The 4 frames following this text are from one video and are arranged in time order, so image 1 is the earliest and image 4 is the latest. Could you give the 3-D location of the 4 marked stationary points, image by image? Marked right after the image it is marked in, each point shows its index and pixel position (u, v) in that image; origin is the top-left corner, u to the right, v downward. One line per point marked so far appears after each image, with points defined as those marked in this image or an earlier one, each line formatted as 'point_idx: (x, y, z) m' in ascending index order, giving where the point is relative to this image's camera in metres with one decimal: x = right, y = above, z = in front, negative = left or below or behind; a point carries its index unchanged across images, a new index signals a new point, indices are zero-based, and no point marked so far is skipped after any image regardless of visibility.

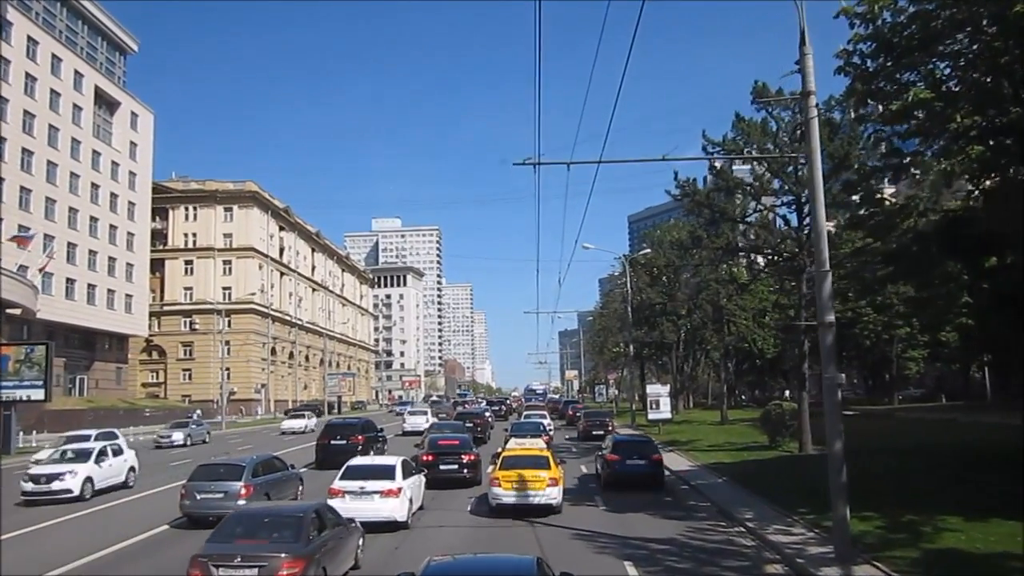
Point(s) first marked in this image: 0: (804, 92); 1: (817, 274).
0: (+4.1, +2.7, +13.3) m
1: (+4.1, +0.2, +12.8) m
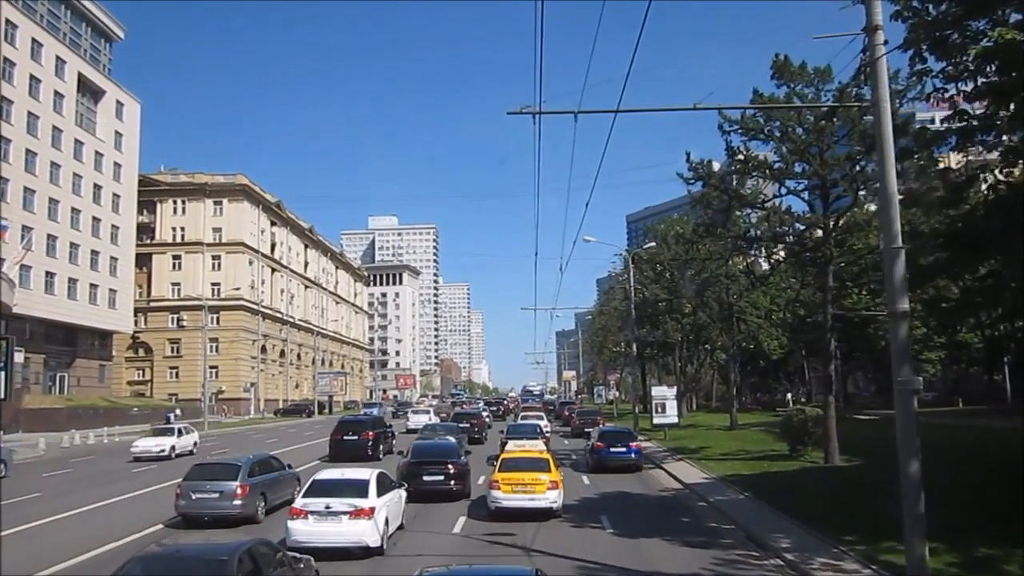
0: (+4.0, +2.9, +10.8) m
1: (+4.0, +0.4, +10.3) m
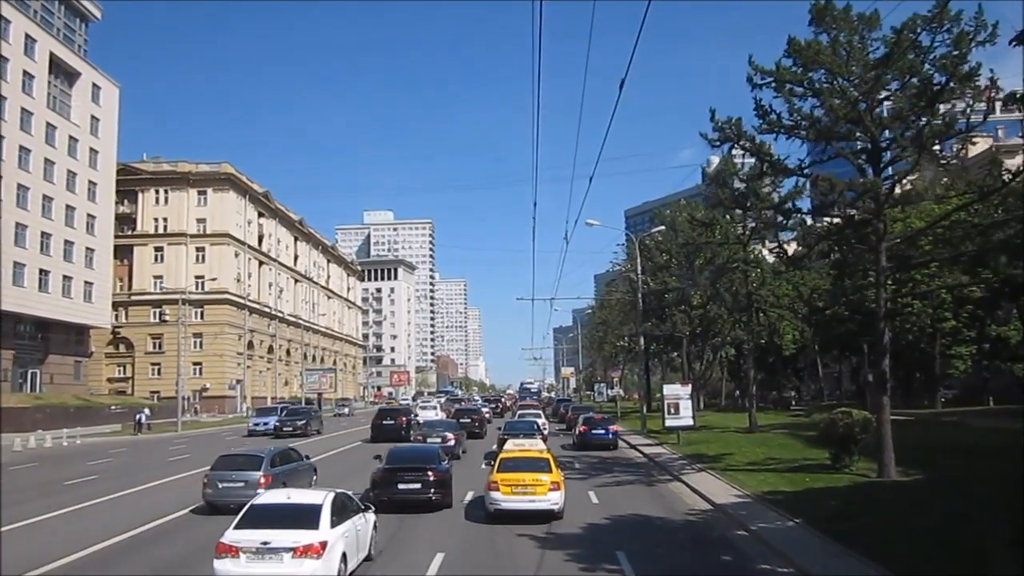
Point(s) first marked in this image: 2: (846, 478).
0: (+3.9, +3.3, +7.0) m
1: (+3.9, +0.7, +6.6) m
2: (+6.8, -3.8, +19.4) m
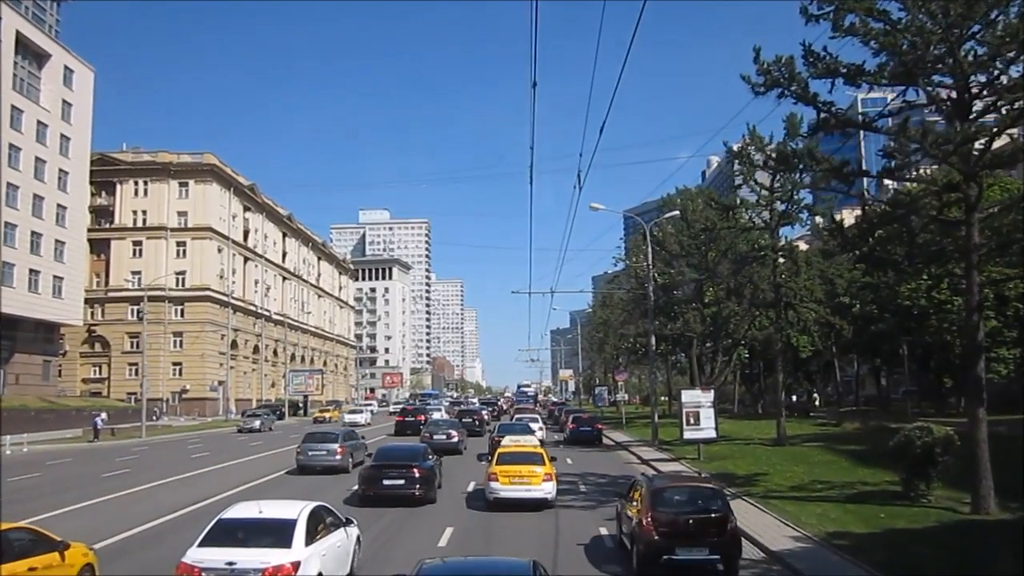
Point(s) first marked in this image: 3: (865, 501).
0: (+3.8, +3.6, +2.8) m
1: (+3.8, +1.1, +2.3) m
2: (+6.6, -3.5, +15.1) m
3: (+6.2, -3.7, +16.9) m
